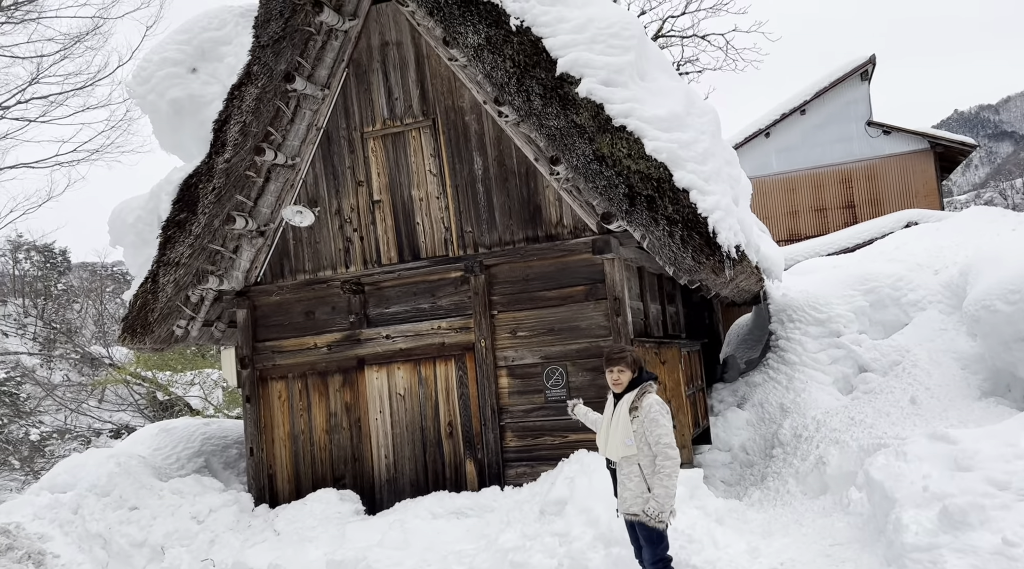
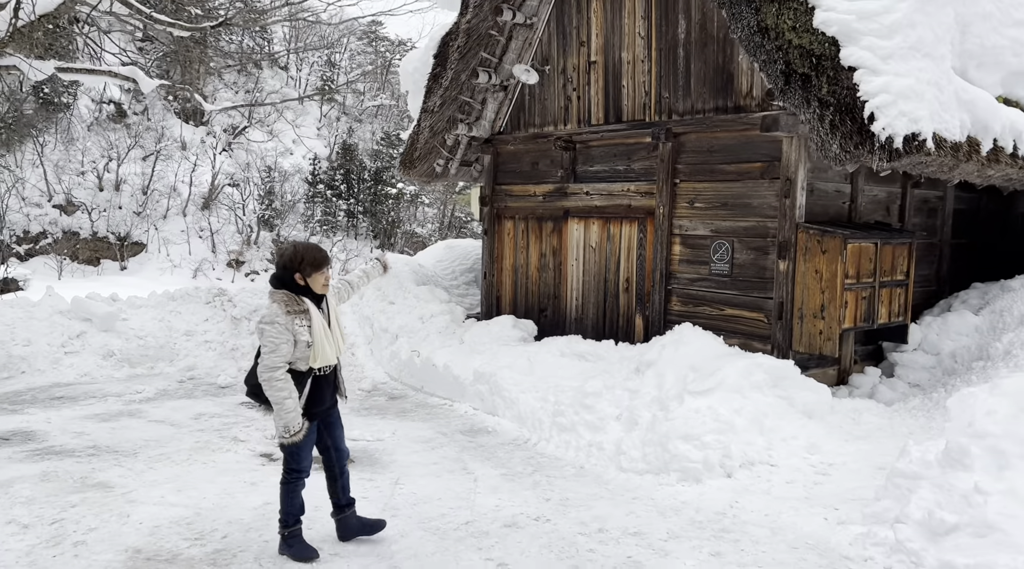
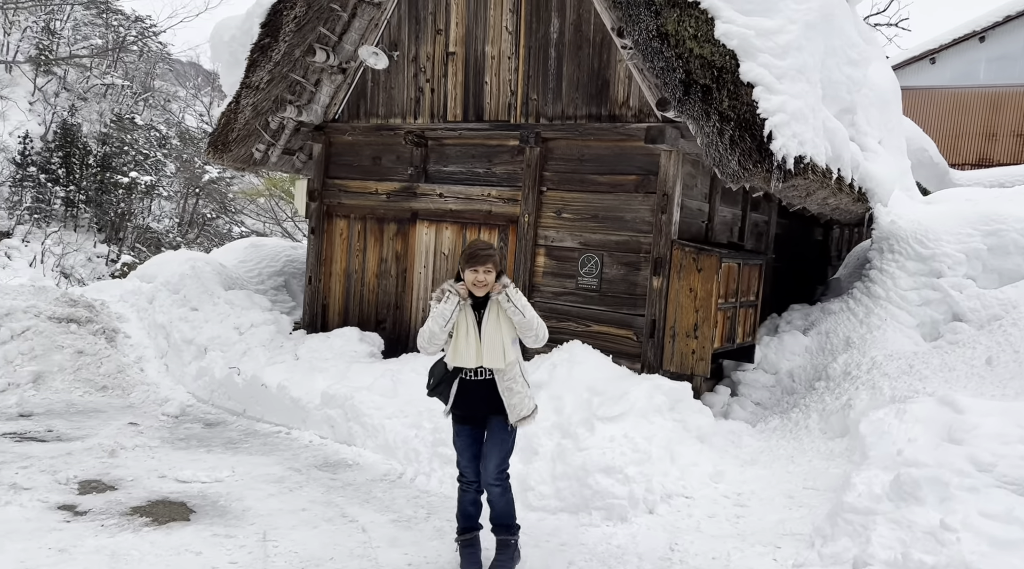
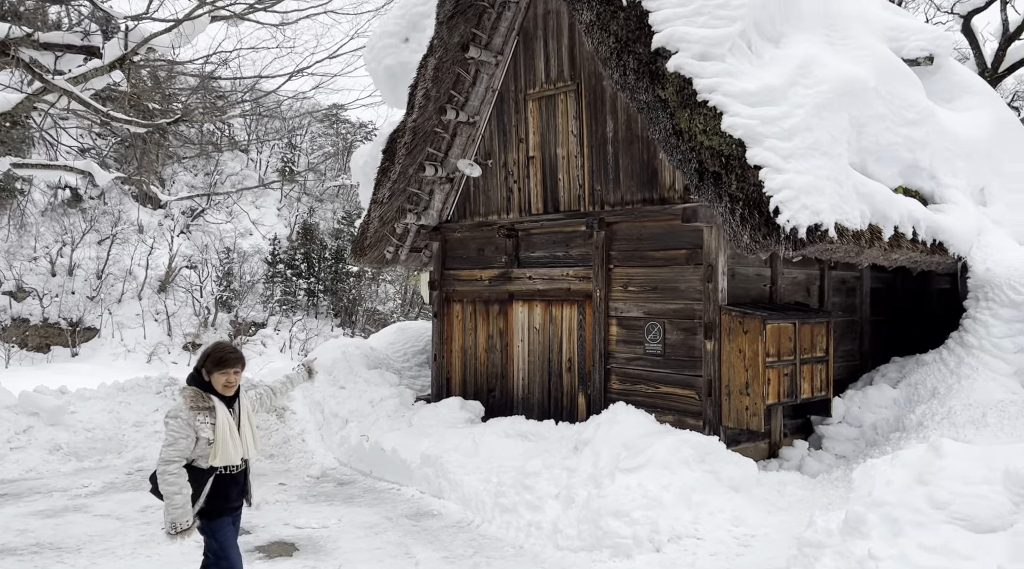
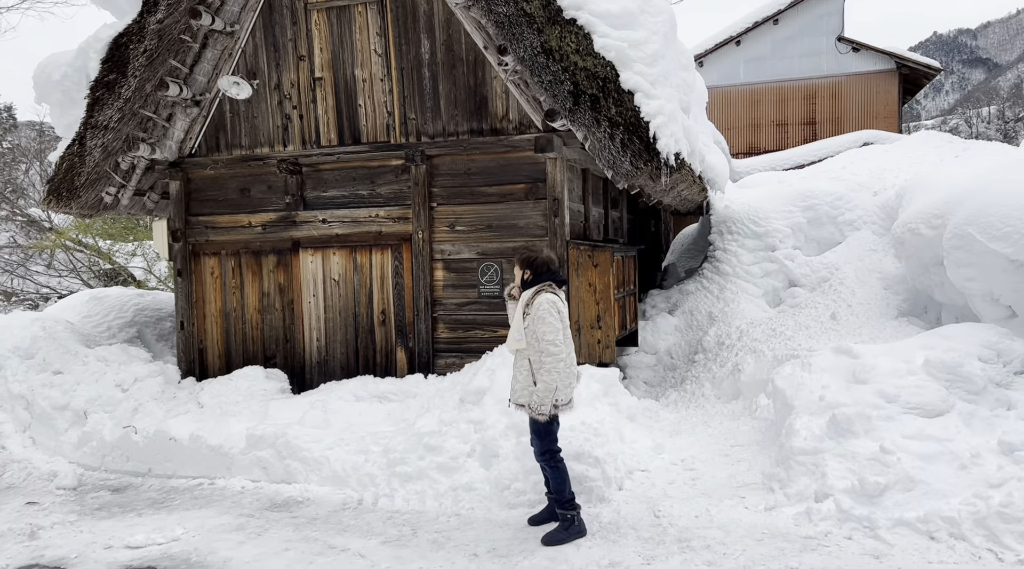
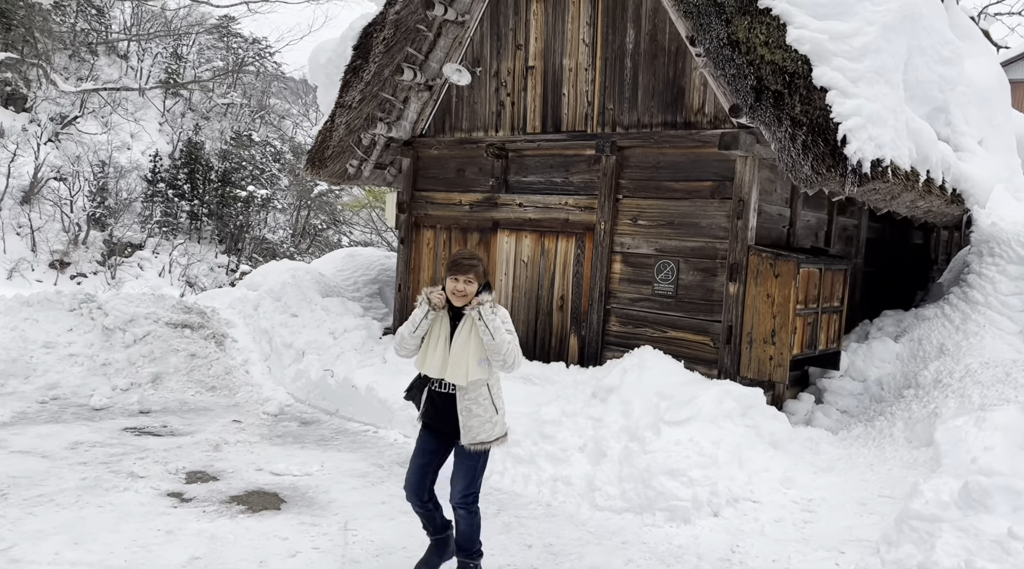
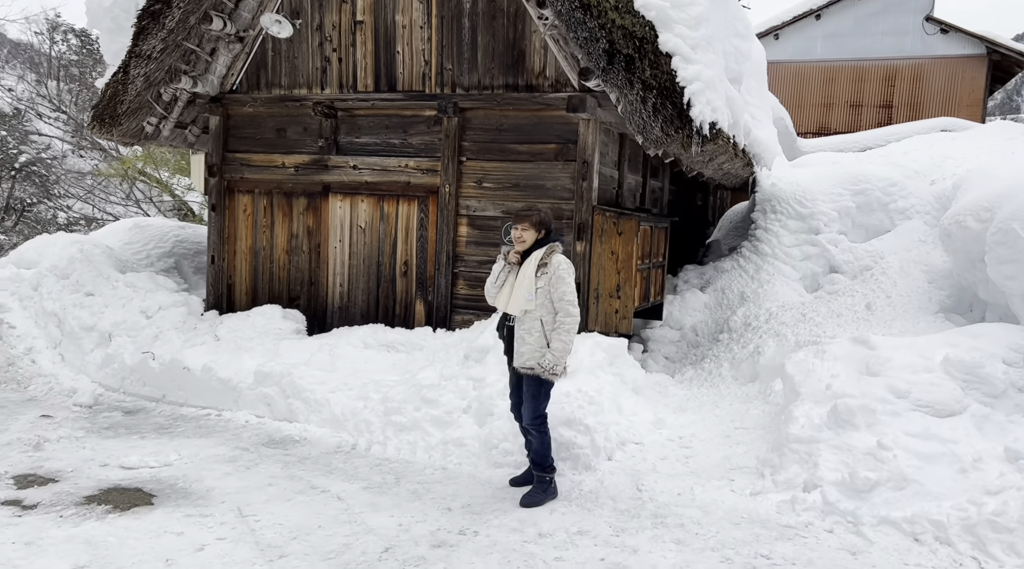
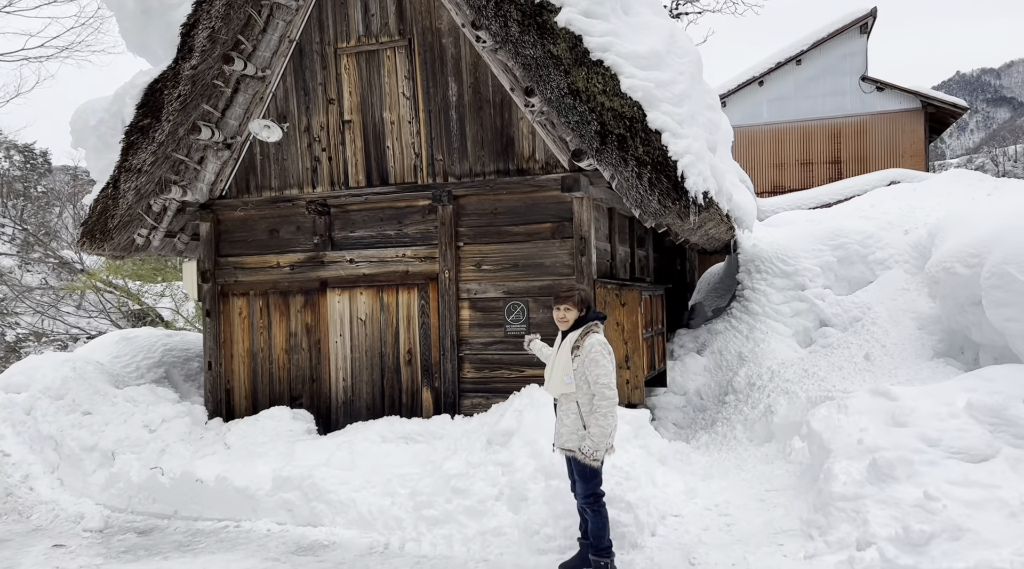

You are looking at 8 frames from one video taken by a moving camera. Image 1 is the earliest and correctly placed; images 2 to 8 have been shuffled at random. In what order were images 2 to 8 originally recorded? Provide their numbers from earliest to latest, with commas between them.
8, 5, 7, 3, 6, 2, 4
